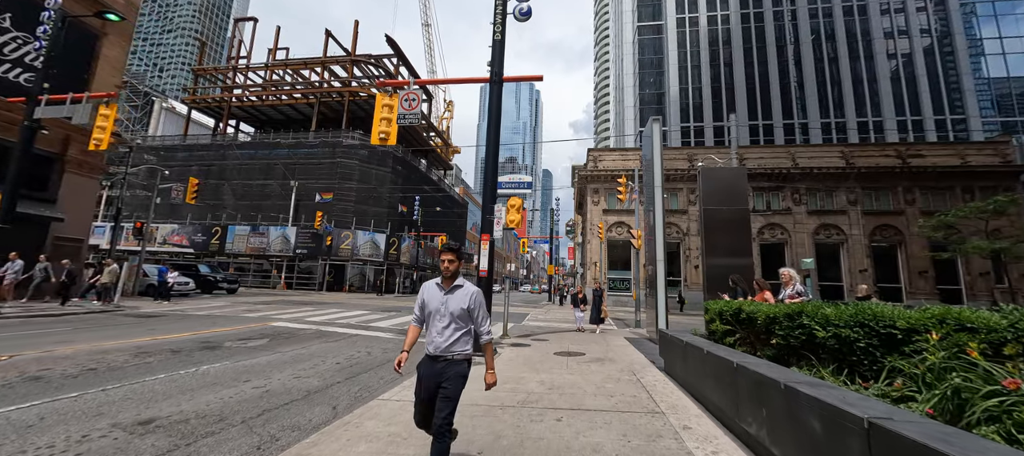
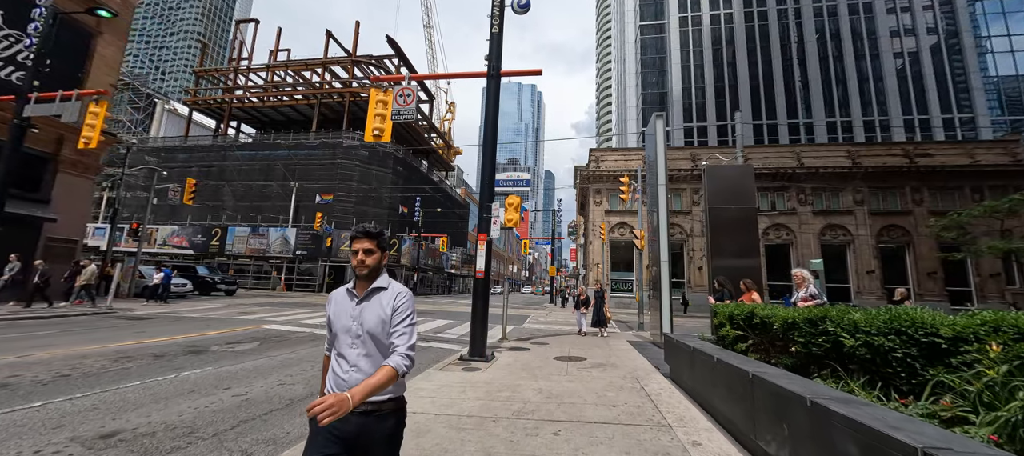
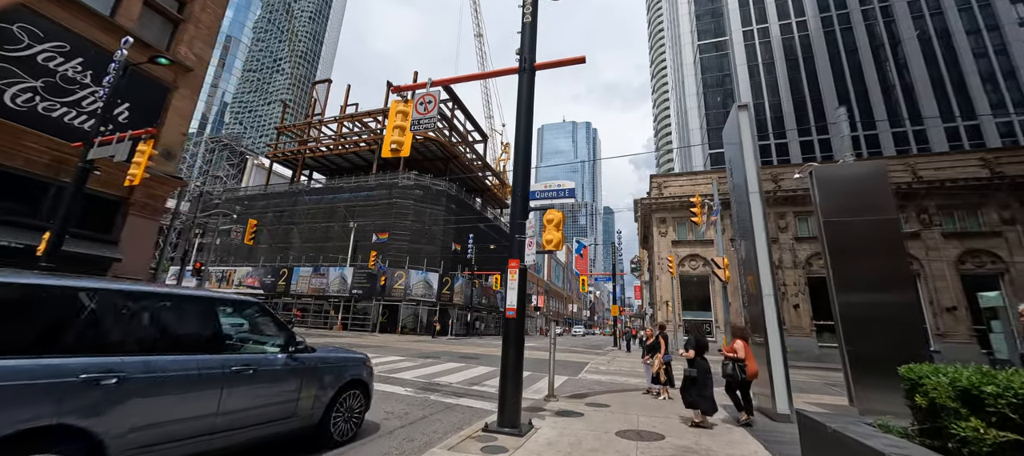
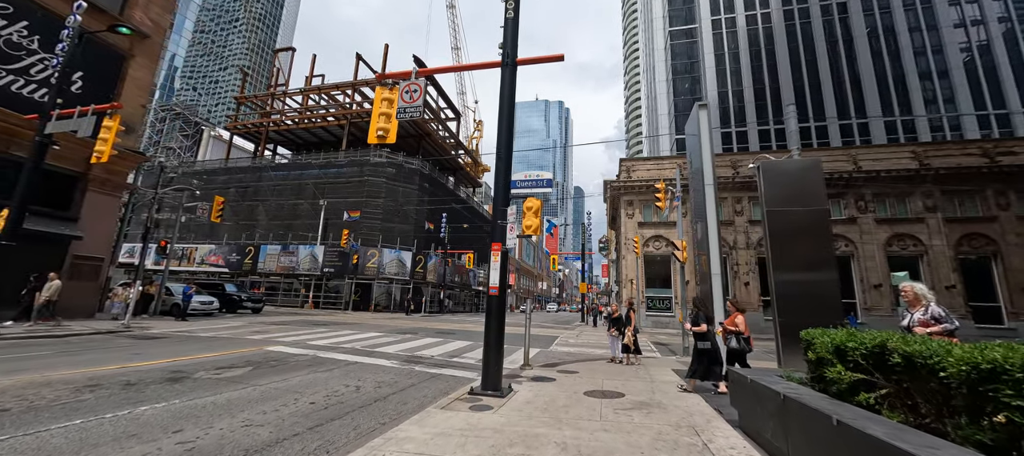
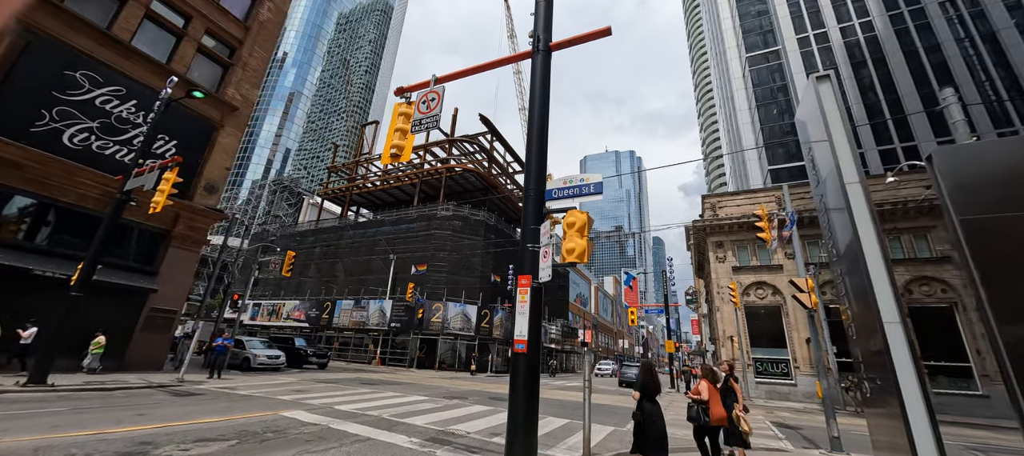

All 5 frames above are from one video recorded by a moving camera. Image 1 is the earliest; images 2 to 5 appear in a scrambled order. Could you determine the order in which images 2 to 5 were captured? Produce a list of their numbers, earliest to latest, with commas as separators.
2, 4, 3, 5
